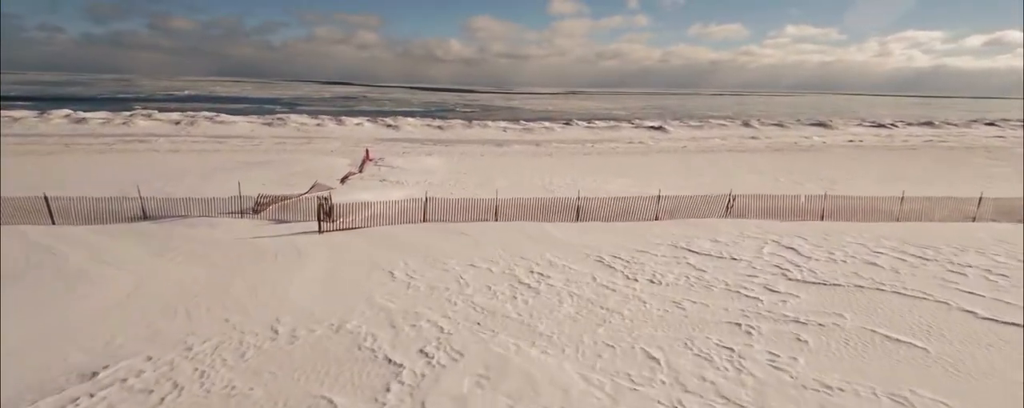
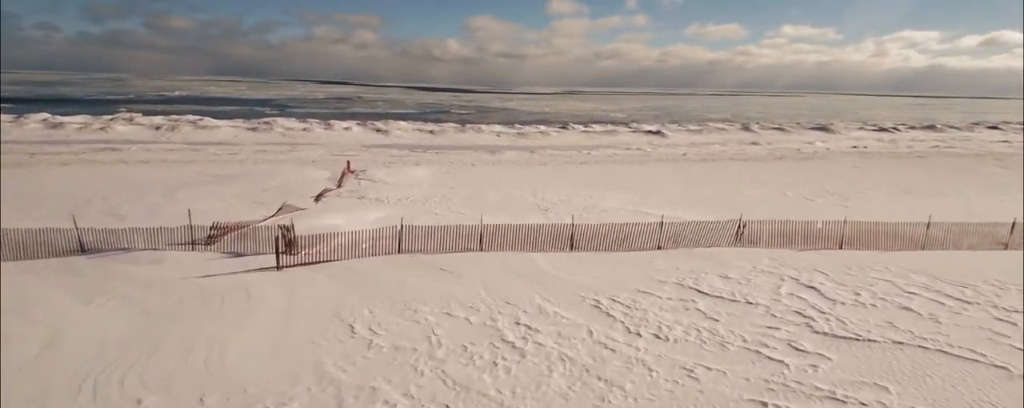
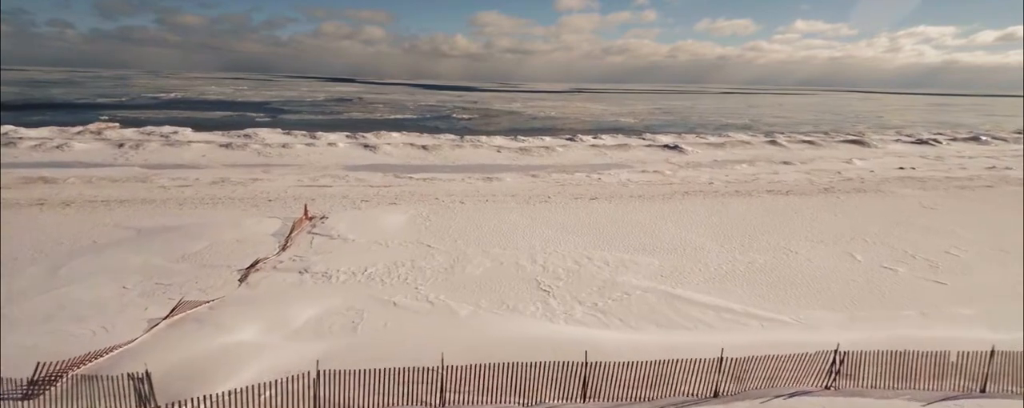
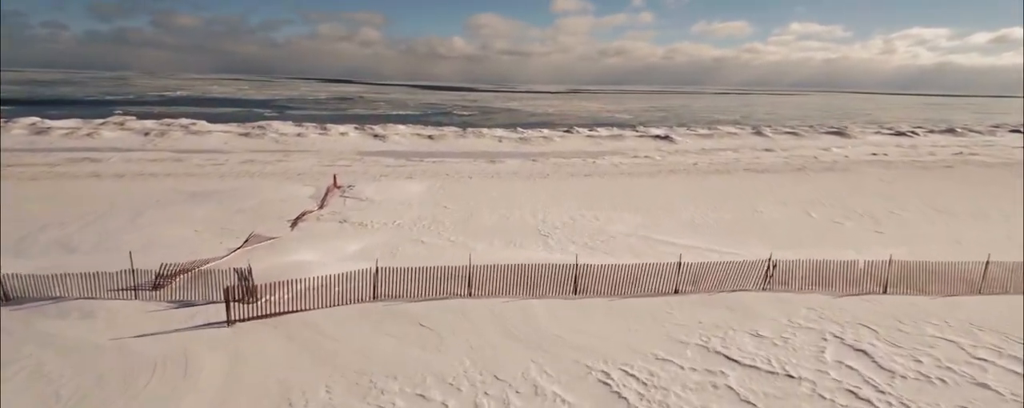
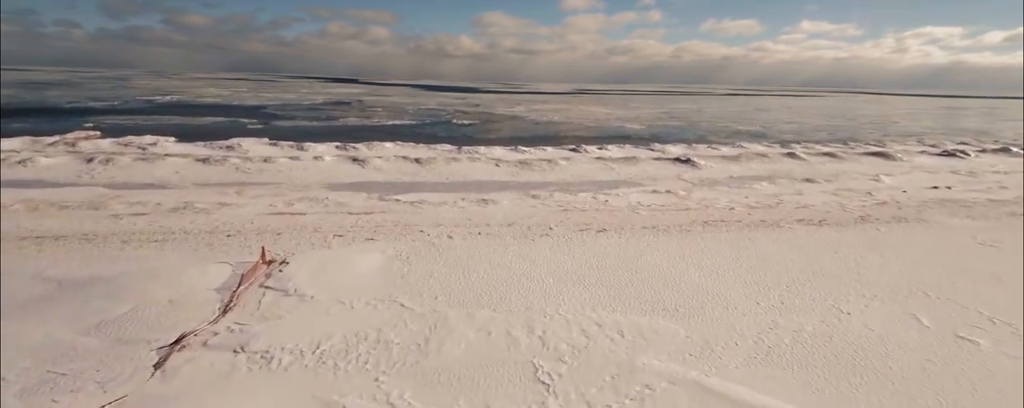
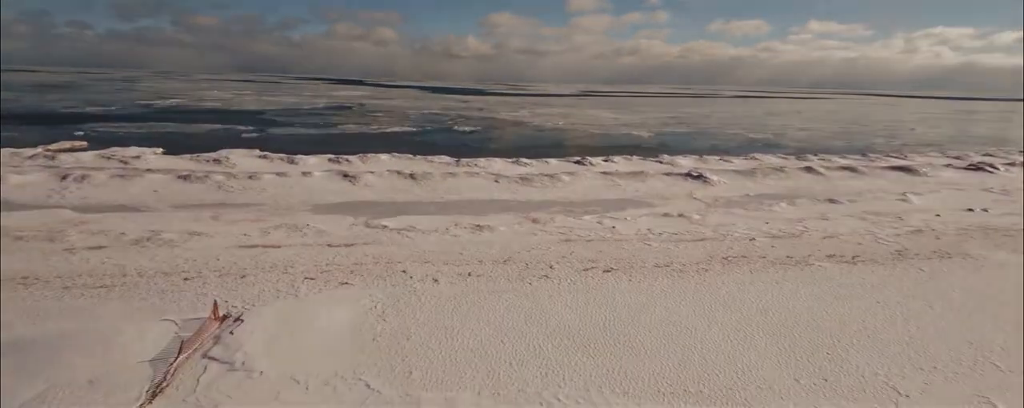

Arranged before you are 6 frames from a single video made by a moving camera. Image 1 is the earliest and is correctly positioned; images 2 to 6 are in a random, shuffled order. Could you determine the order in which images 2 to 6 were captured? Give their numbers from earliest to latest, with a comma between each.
2, 4, 3, 5, 6
